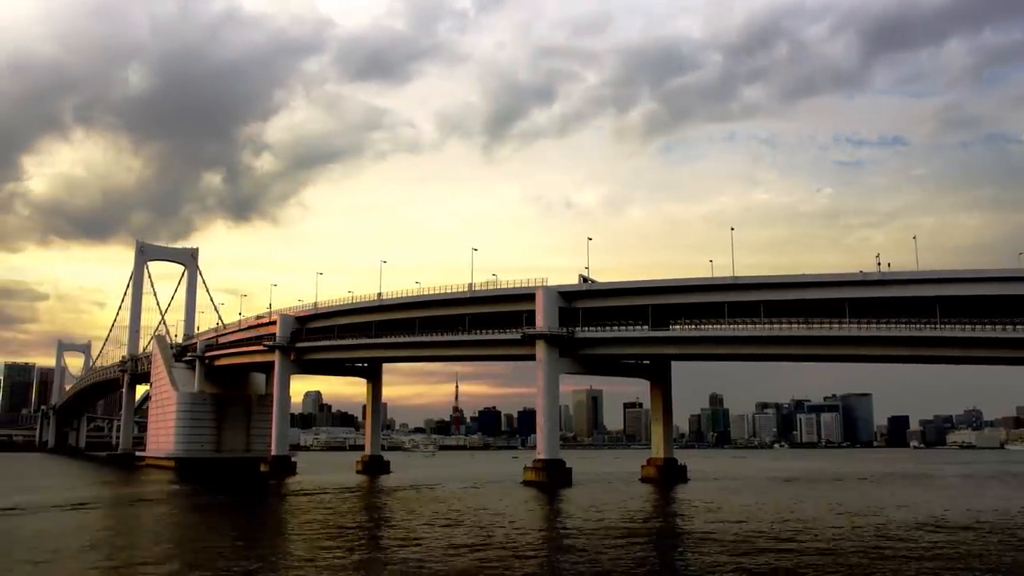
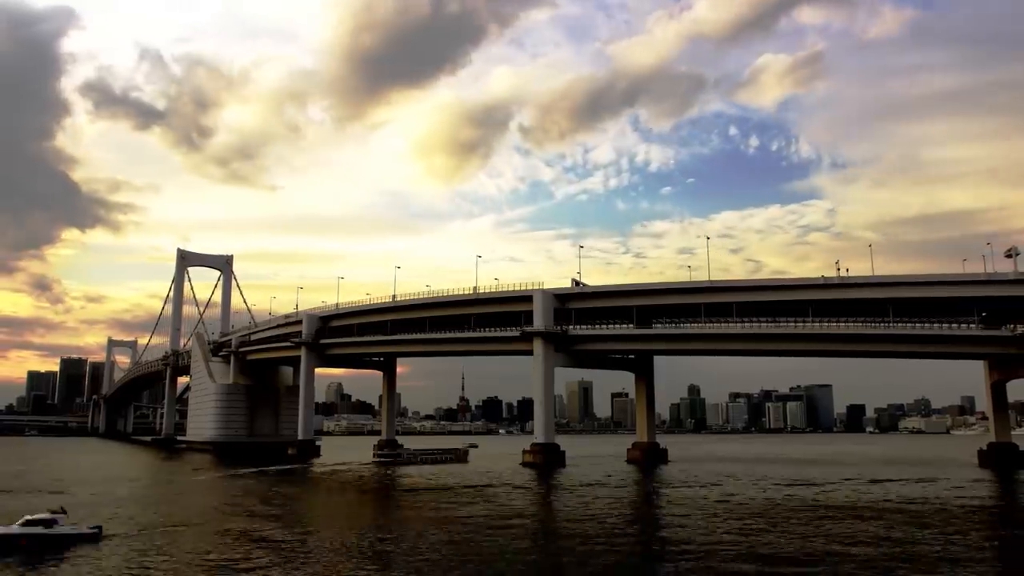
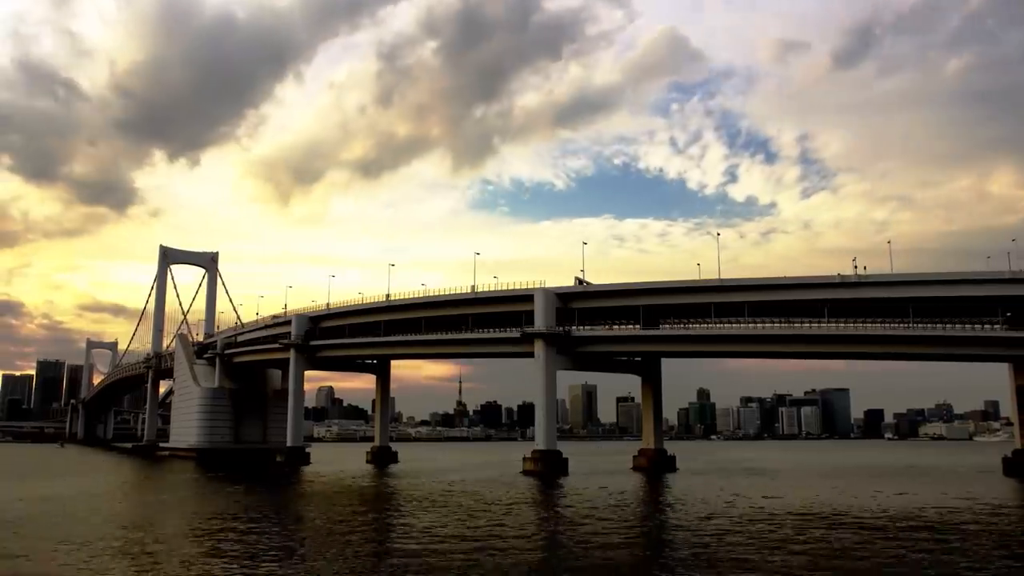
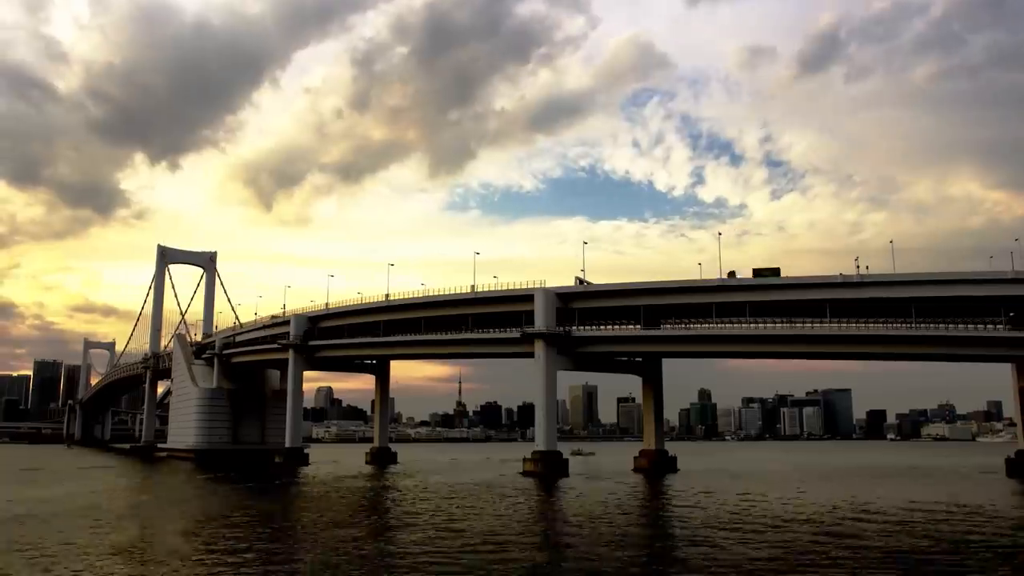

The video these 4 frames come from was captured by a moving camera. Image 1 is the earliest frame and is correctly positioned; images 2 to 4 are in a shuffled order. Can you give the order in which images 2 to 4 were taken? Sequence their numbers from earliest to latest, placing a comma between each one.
4, 3, 2
